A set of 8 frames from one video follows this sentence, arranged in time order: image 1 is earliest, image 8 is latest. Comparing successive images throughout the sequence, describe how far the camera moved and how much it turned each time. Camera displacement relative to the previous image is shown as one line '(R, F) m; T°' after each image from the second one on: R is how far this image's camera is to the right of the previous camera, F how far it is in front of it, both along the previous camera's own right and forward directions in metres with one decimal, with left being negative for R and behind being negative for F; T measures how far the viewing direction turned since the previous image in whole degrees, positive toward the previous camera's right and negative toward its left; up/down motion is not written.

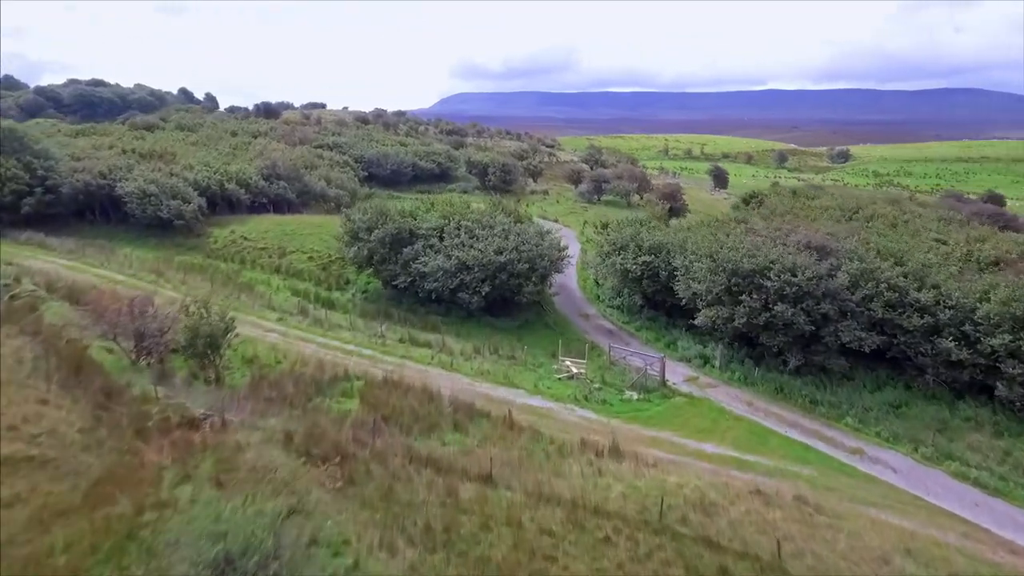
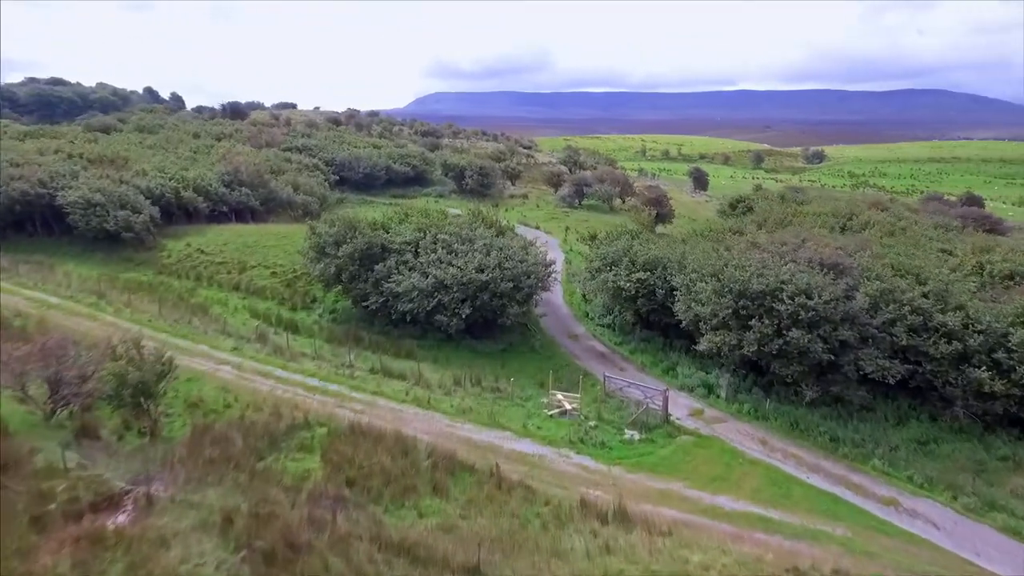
(-0.2, +2.6) m; +2°
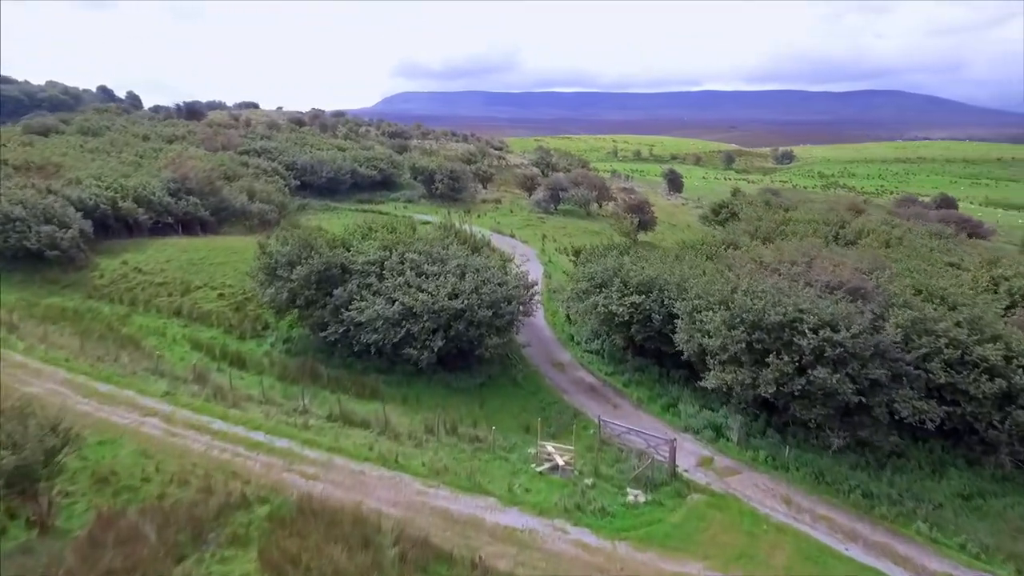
(-0.3, +3.1) m; +3°
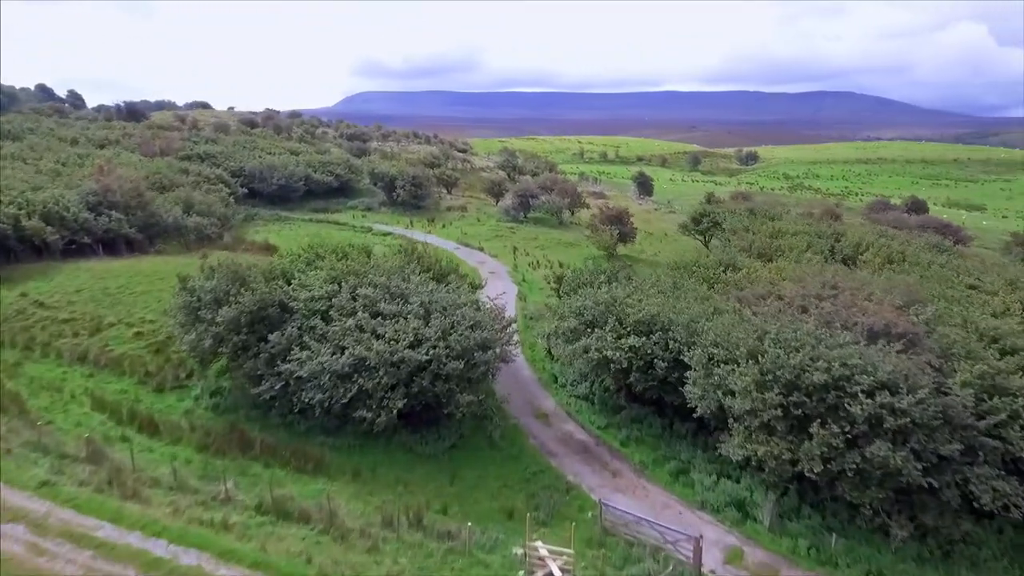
(-0.3, +4.0) m; +3°
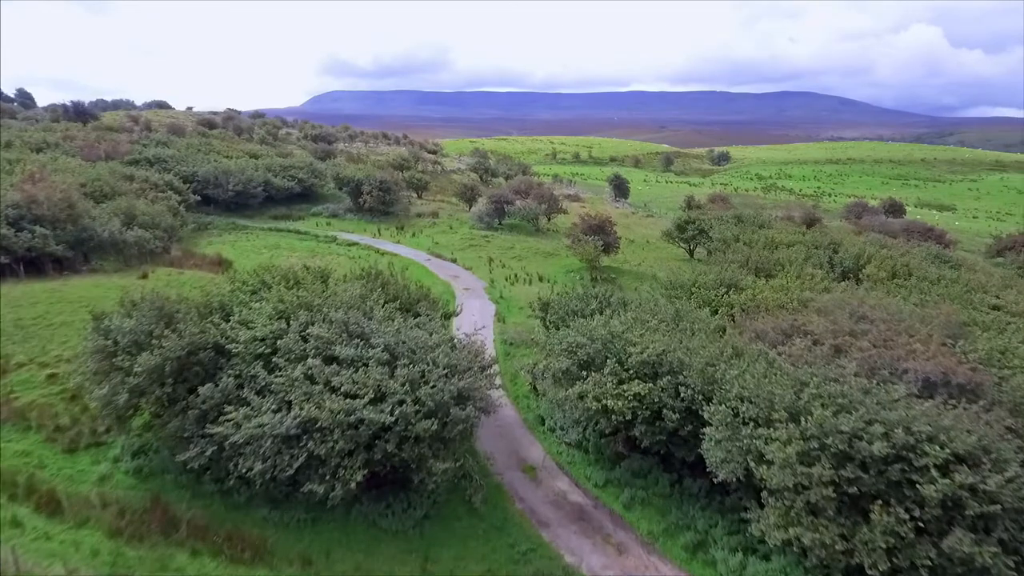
(-0.2, +3.2) m; +3°
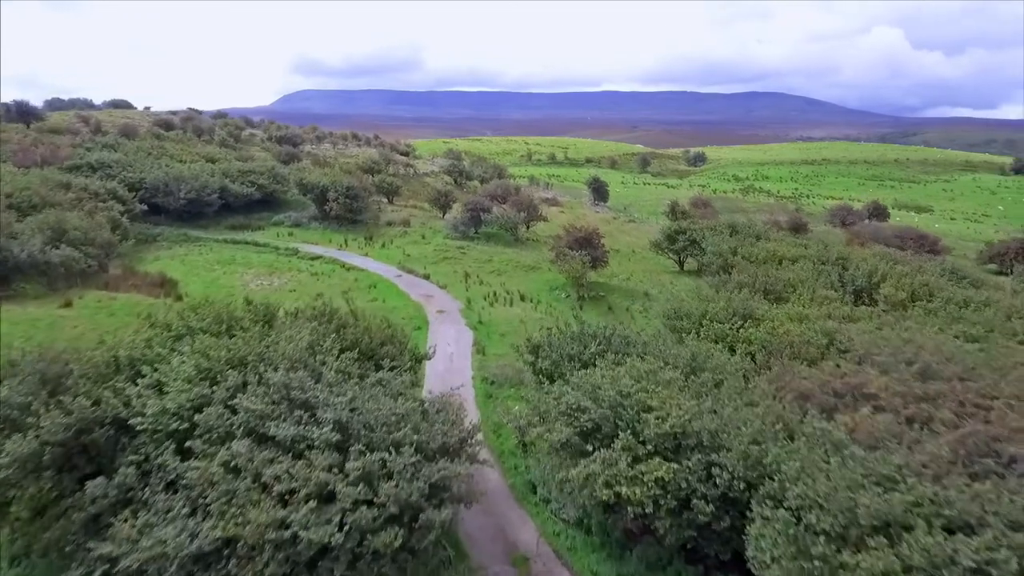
(-0.2, +3.7) m; +2°
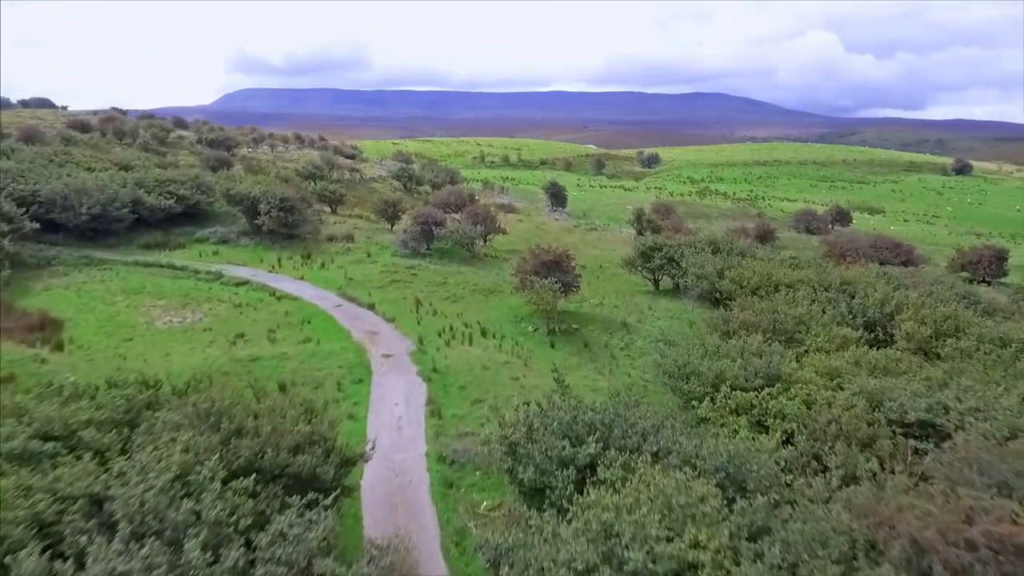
(-0.3, +5.1) m; +4°
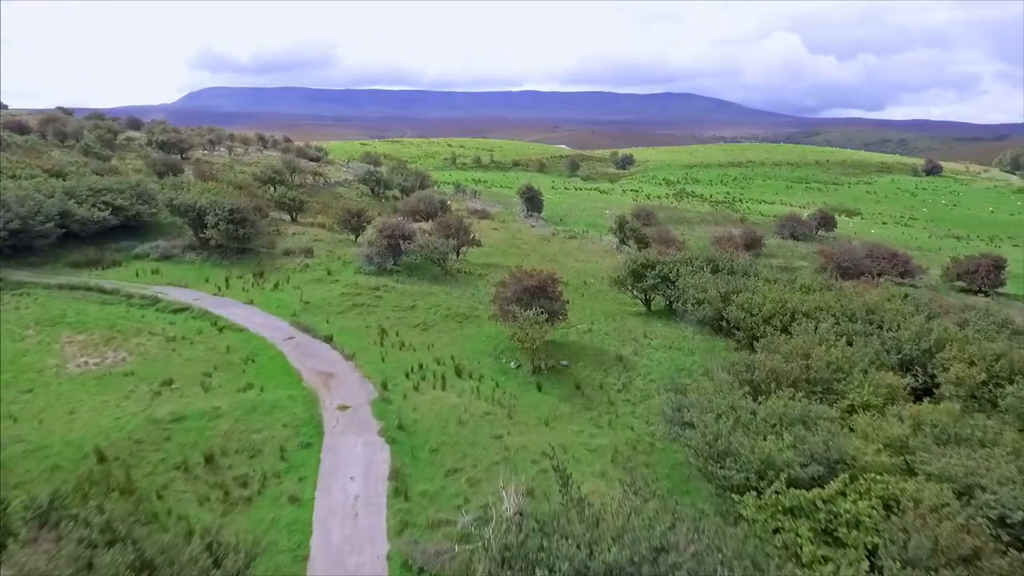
(-0.3, +4.3) m; +2°
